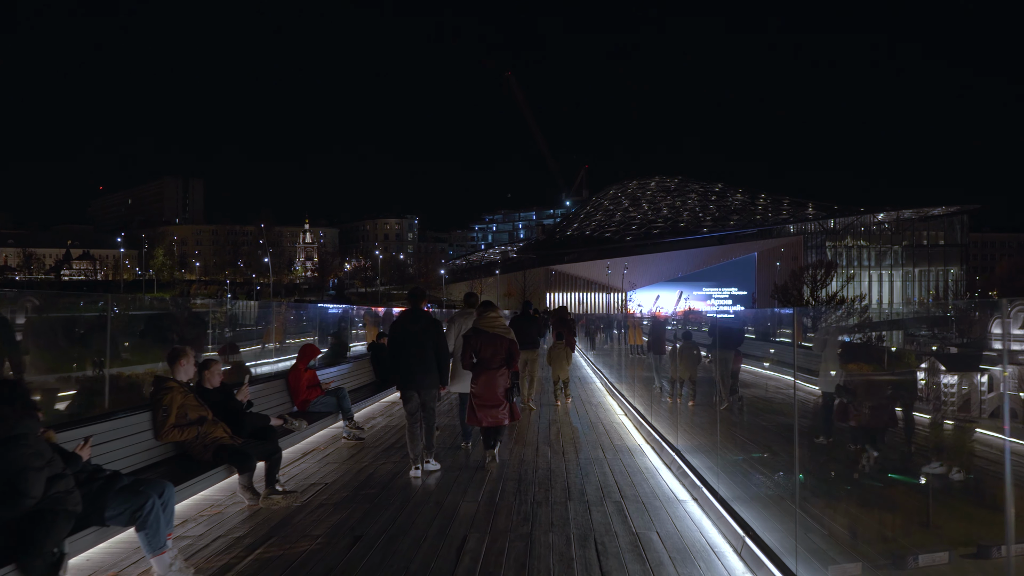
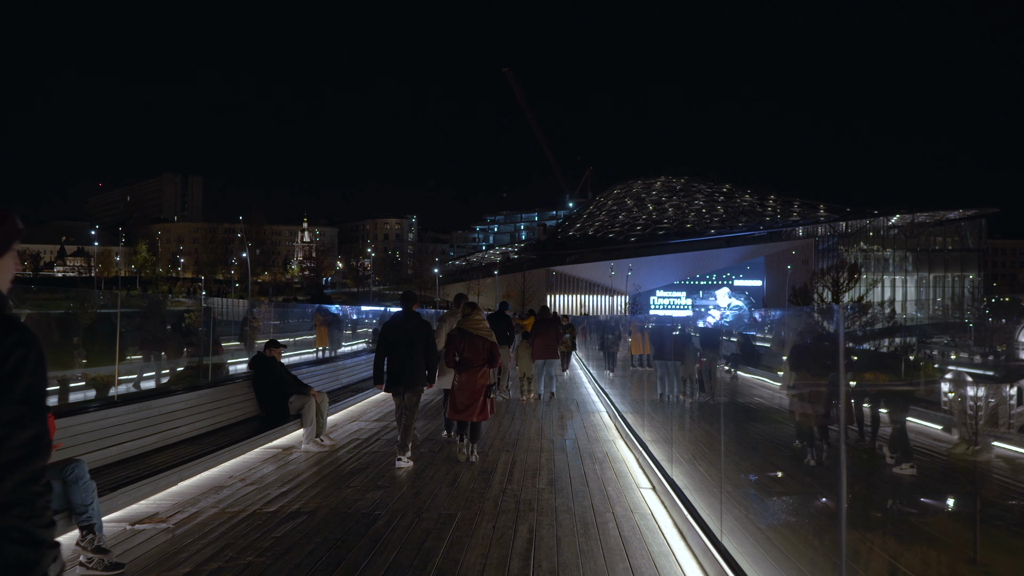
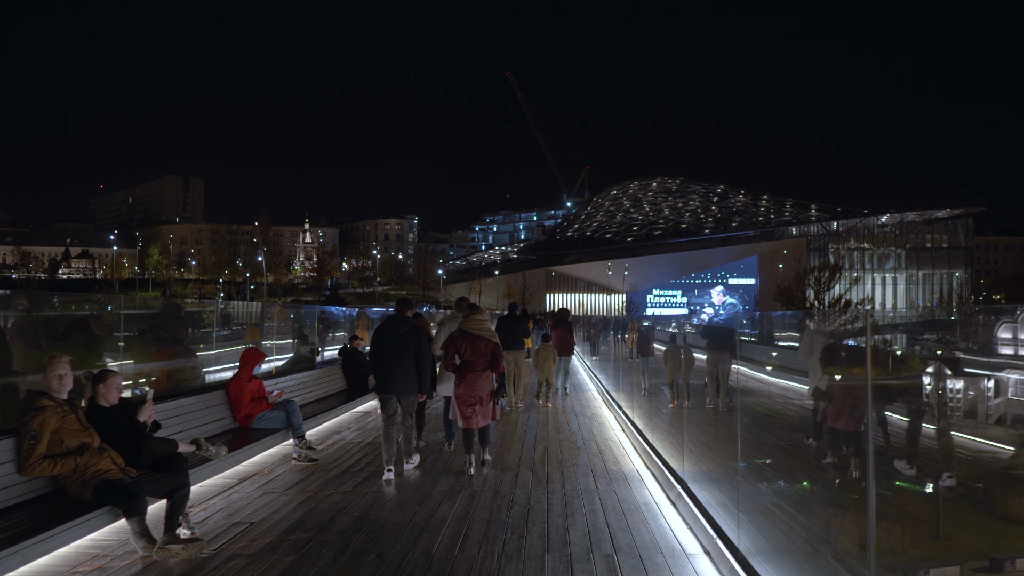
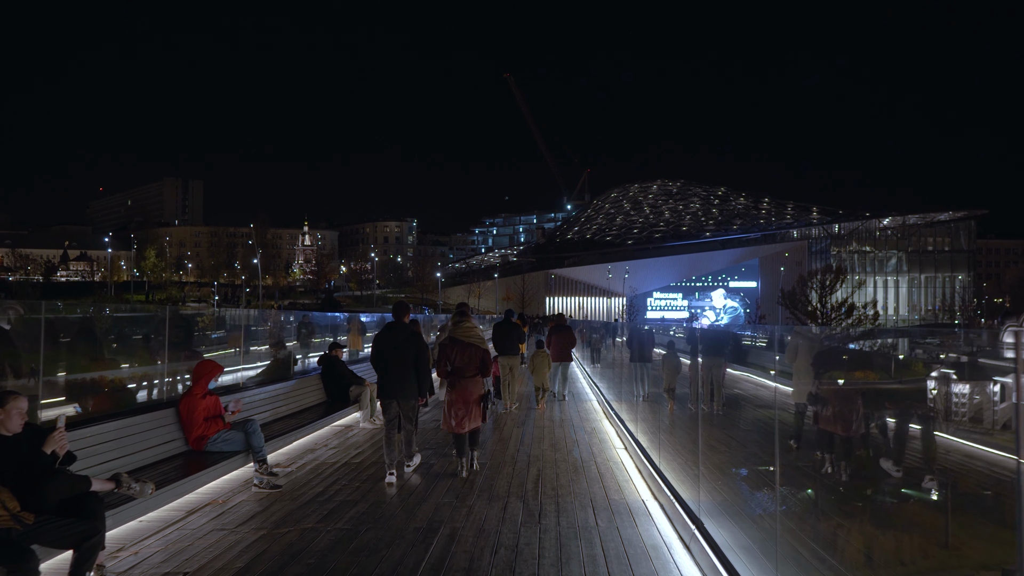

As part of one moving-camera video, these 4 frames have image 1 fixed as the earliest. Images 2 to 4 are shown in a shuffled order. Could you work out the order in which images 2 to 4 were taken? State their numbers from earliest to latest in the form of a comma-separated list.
3, 4, 2
